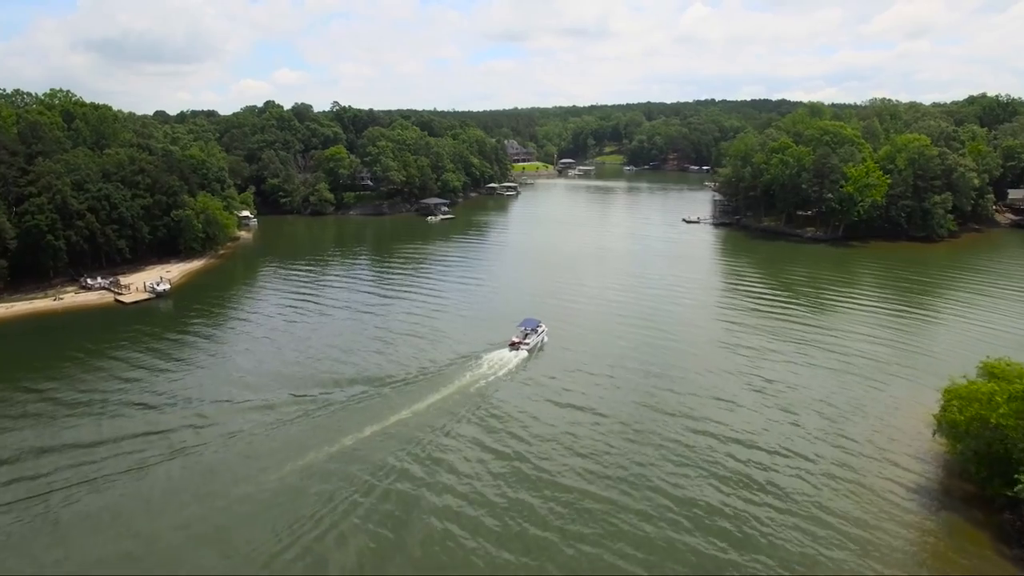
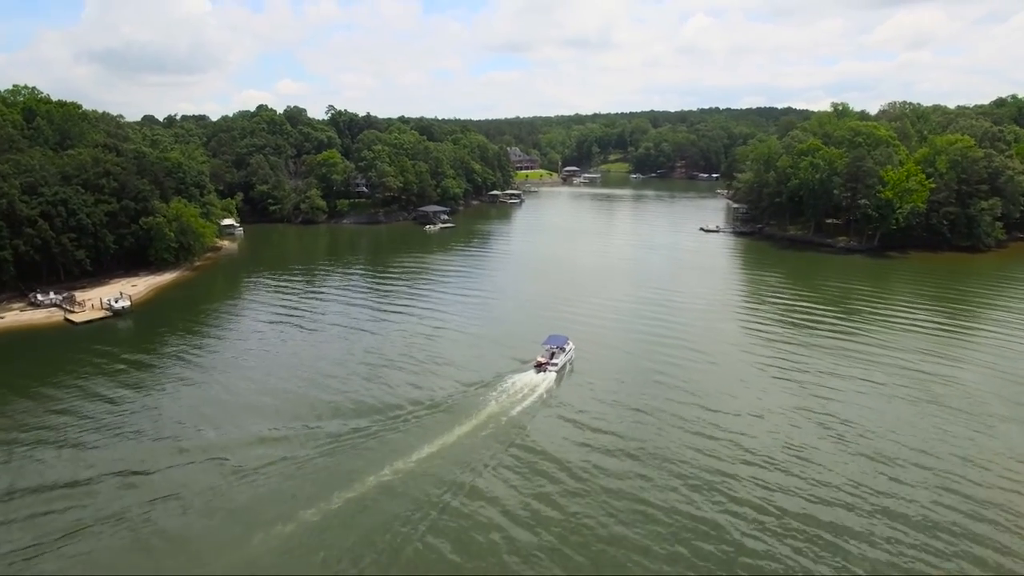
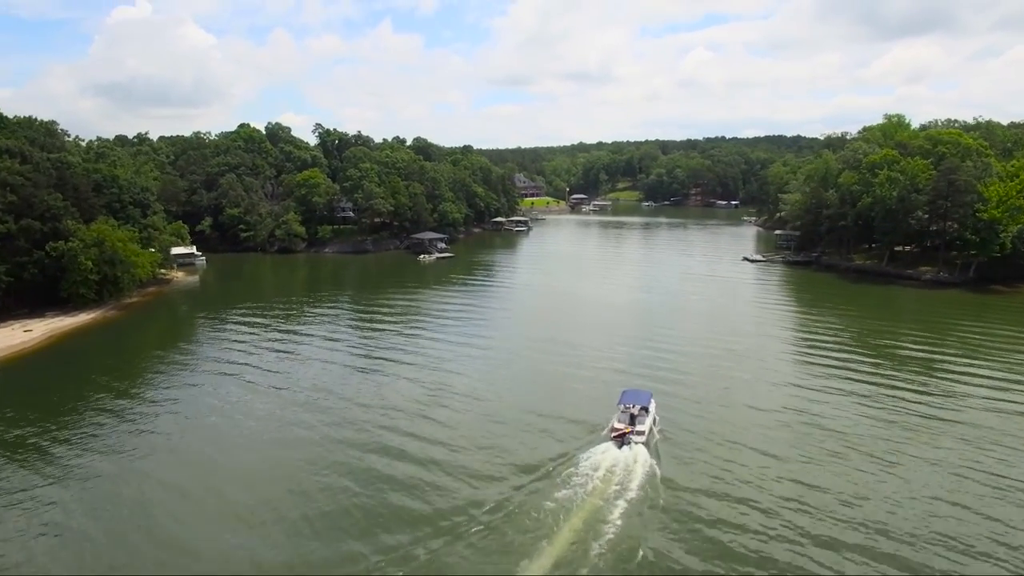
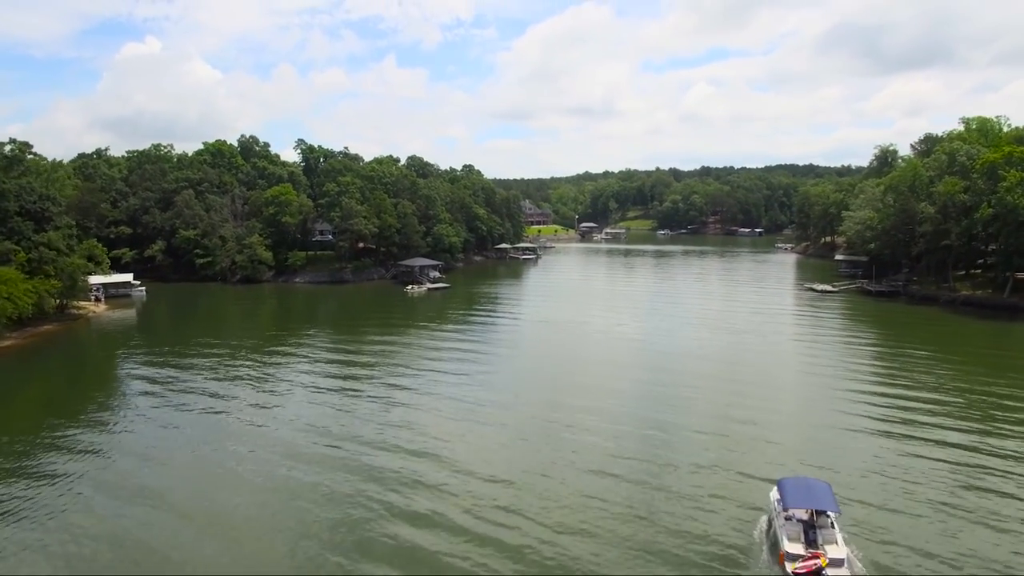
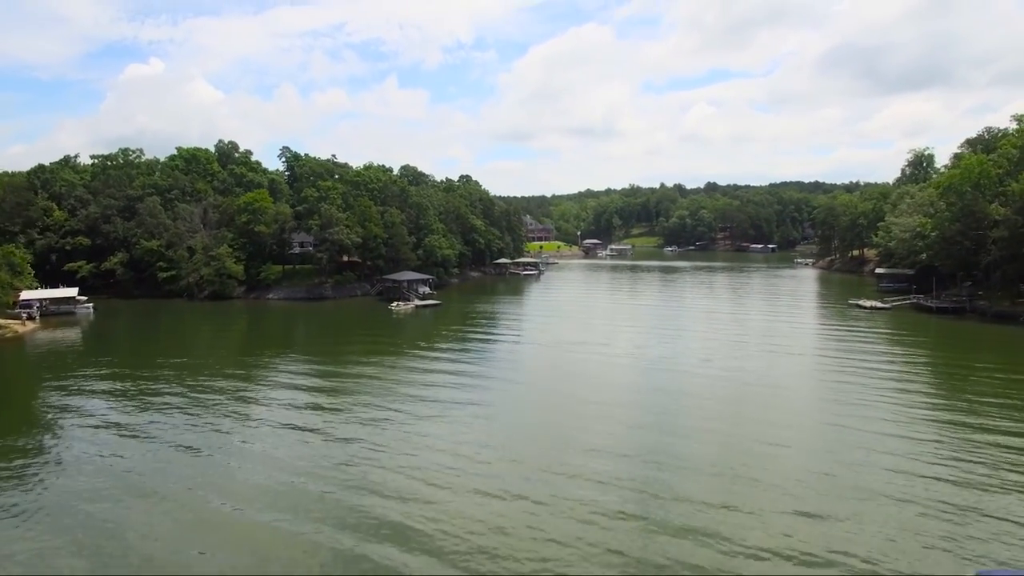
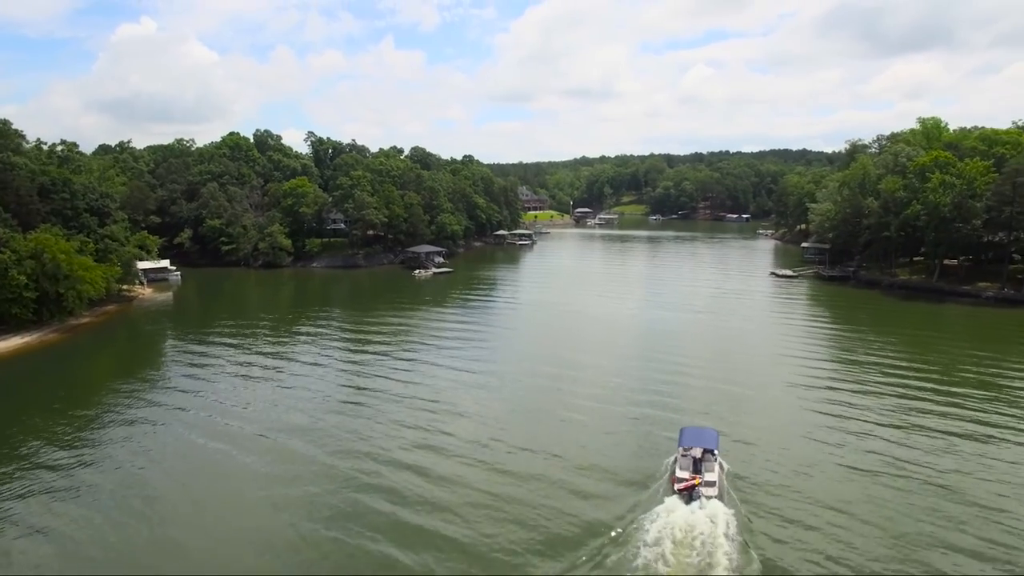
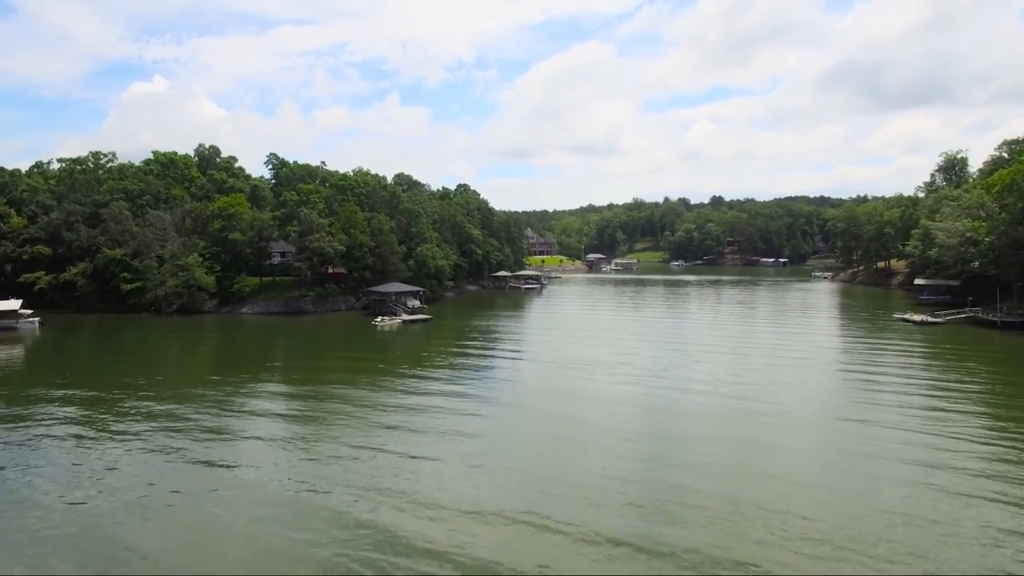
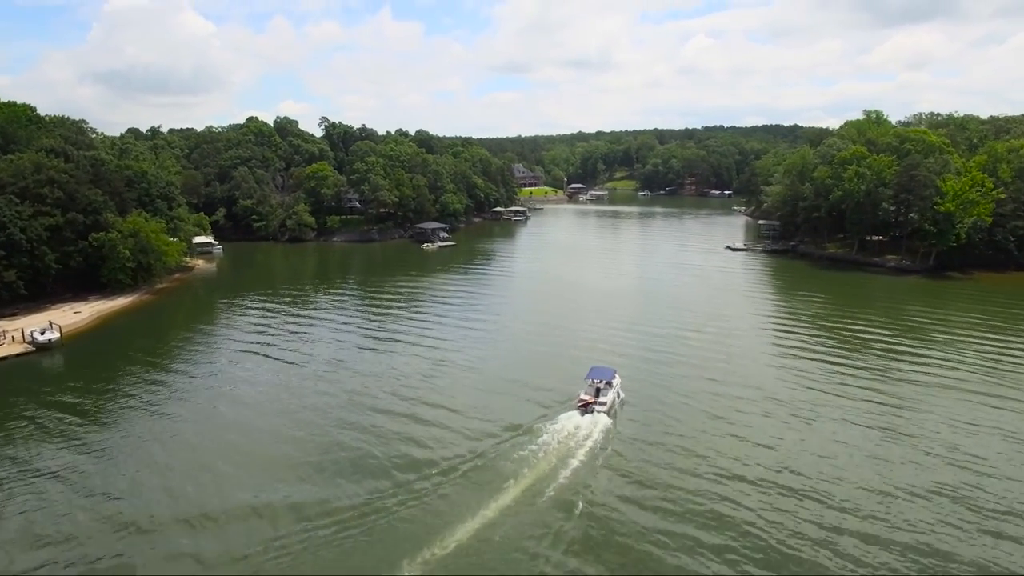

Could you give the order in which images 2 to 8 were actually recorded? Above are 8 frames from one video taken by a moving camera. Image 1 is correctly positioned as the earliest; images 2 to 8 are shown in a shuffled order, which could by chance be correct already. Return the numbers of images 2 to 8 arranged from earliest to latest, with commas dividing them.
2, 8, 3, 6, 4, 5, 7
